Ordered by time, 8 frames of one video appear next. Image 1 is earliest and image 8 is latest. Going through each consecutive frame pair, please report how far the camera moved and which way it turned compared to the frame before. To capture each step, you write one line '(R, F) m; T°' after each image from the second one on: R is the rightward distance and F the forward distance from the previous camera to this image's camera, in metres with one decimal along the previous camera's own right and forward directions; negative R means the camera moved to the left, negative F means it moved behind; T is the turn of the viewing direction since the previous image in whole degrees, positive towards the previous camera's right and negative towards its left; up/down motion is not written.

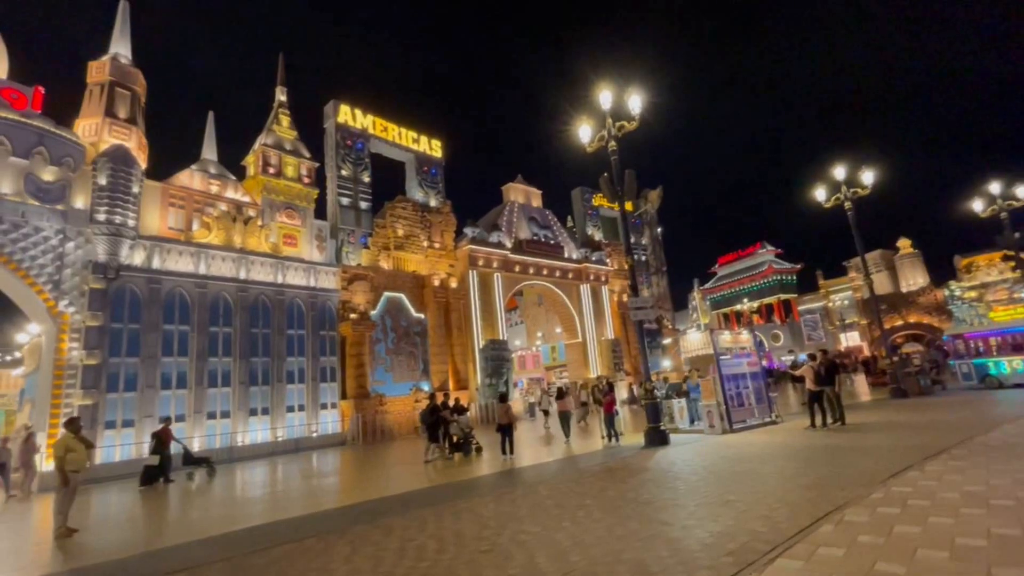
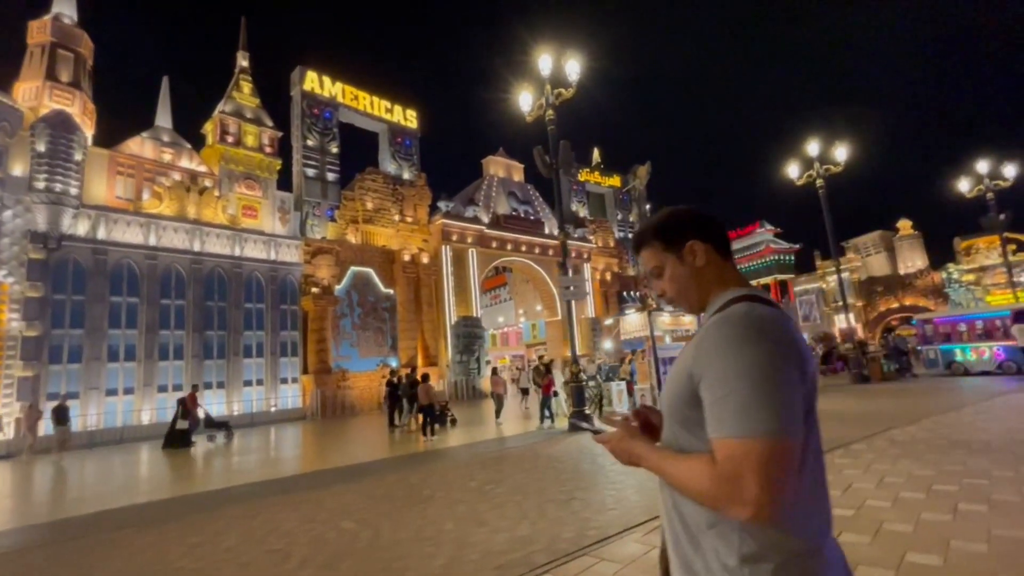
(+1.7, +0.5) m; -1°
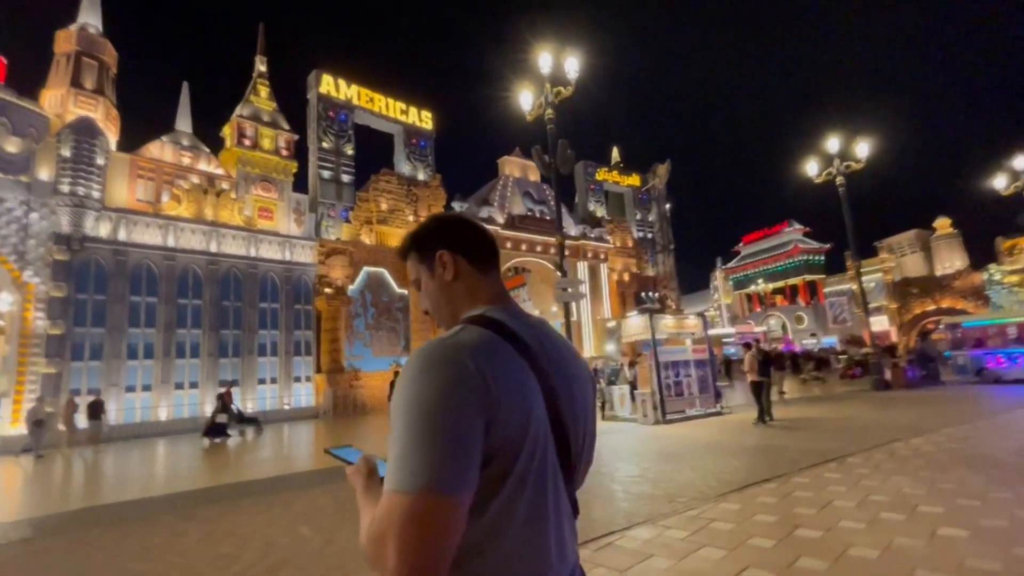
(+0.6, +0.1) m; -3°
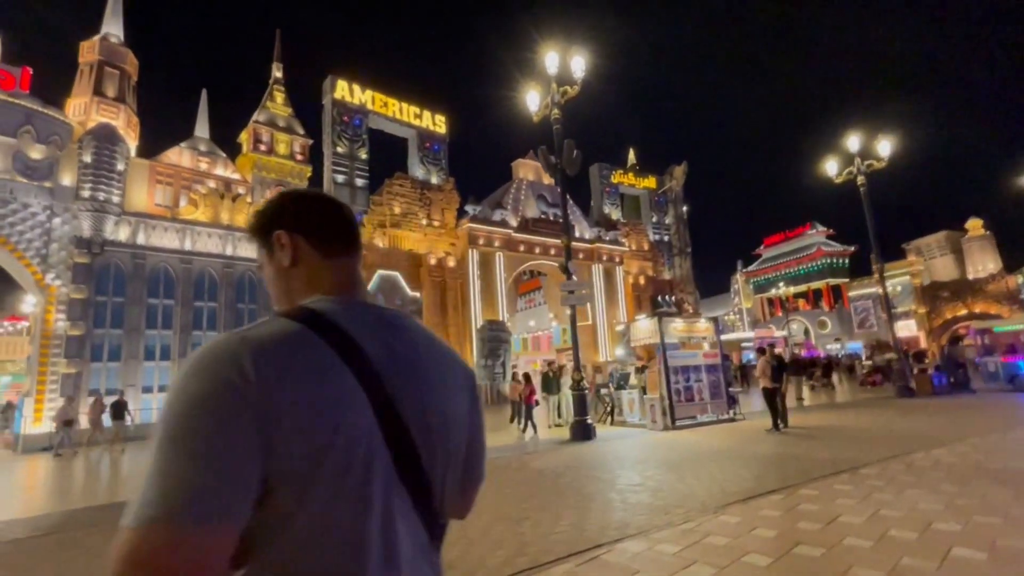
(+0.3, +0.1) m; -2°
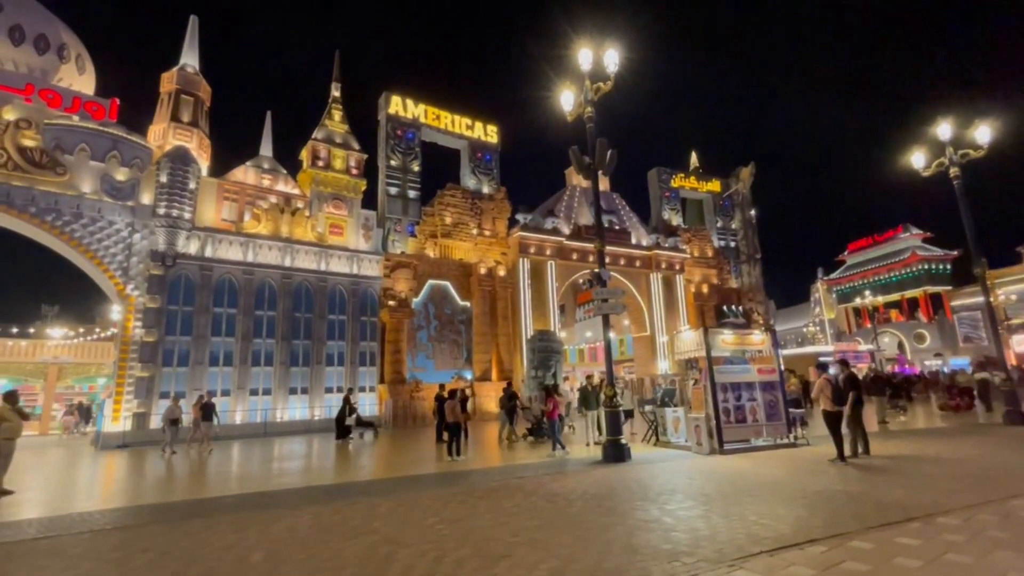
(+0.7, +0.5) m; -8°
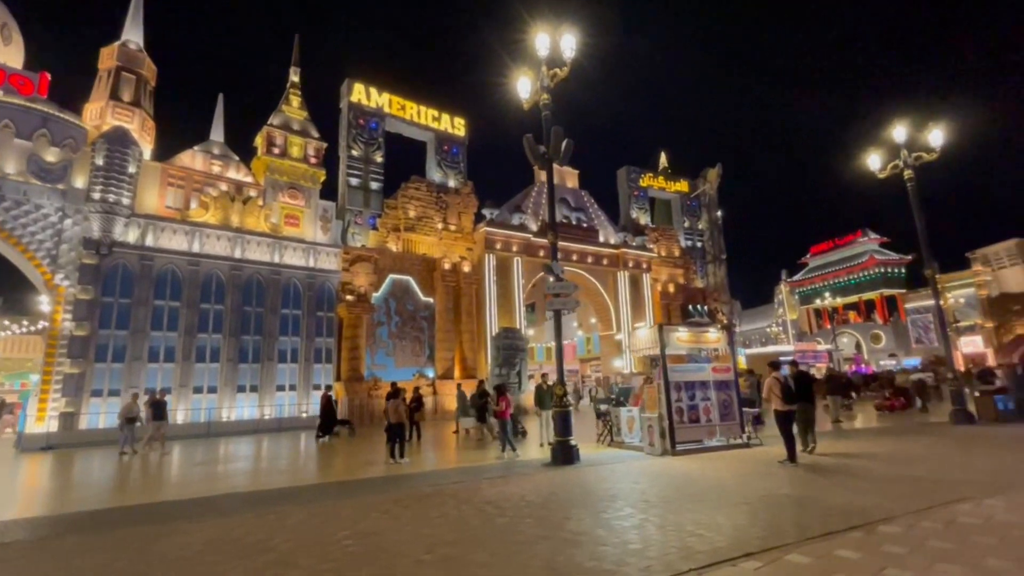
(+0.5, +0.4) m; +3°
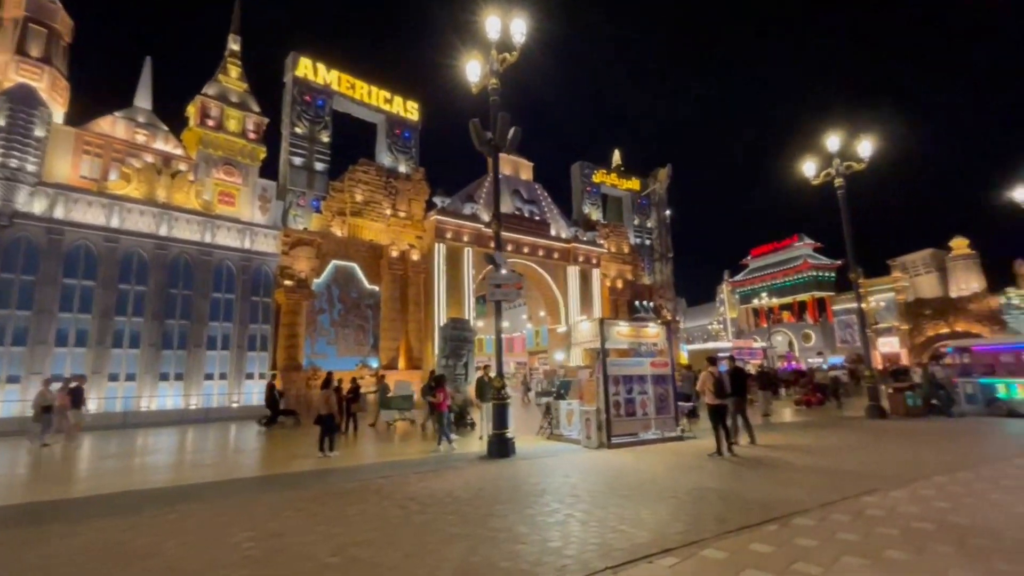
(+0.2, +0.2) m; +5°
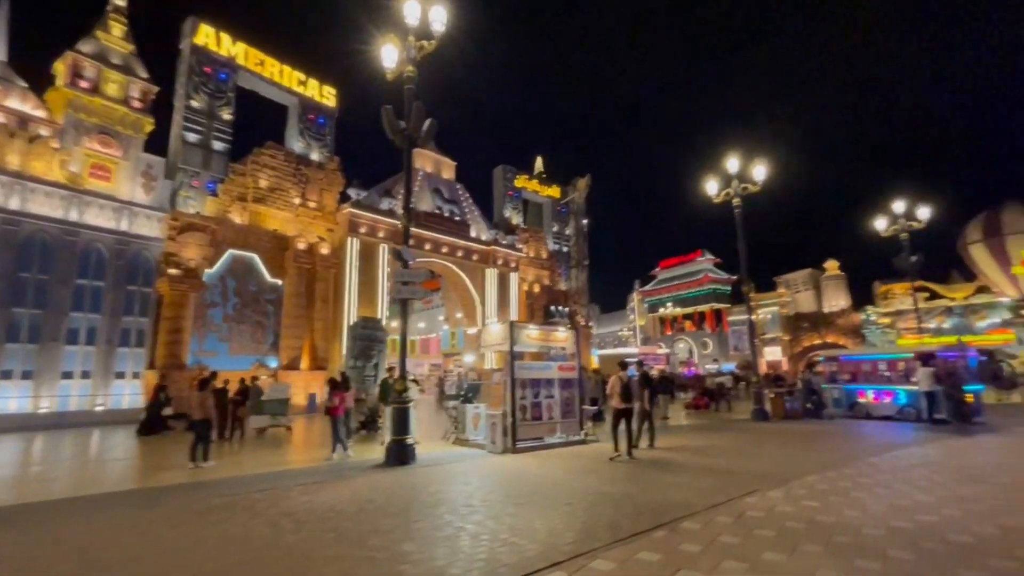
(+0.2, +0.3) m; +9°
